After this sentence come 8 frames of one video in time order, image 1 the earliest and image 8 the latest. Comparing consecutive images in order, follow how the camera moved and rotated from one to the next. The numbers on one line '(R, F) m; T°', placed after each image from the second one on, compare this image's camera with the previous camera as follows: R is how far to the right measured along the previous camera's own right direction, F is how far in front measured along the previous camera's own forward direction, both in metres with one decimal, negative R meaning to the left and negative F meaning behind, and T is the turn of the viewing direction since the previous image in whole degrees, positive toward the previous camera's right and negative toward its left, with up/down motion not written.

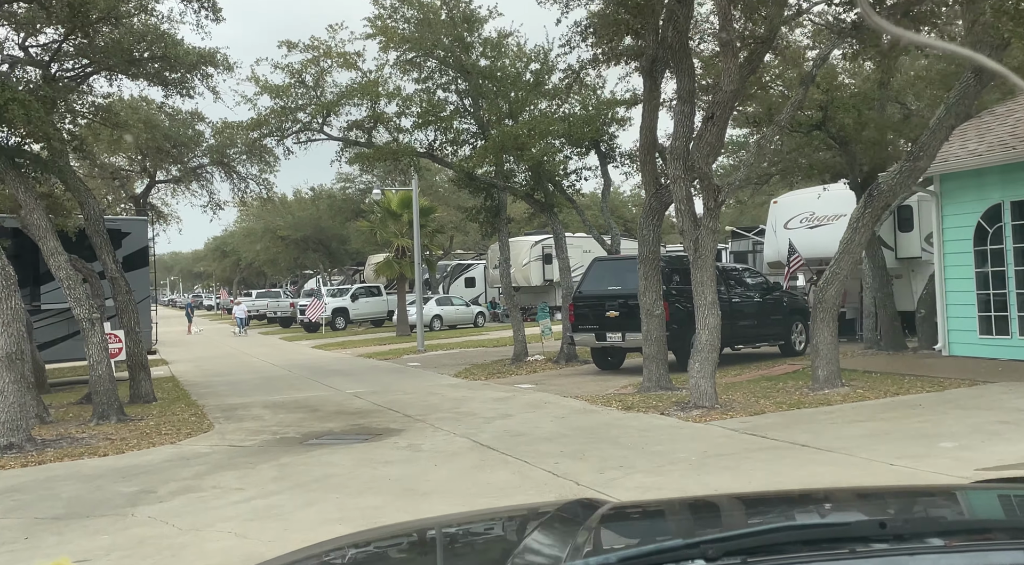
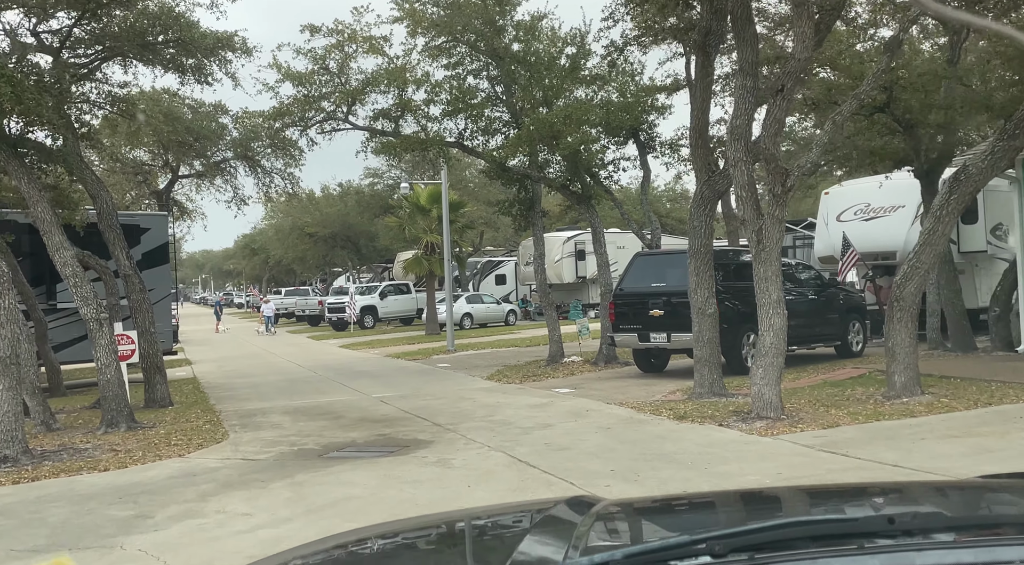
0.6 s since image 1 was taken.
(-0.1, +1.0) m; -2°
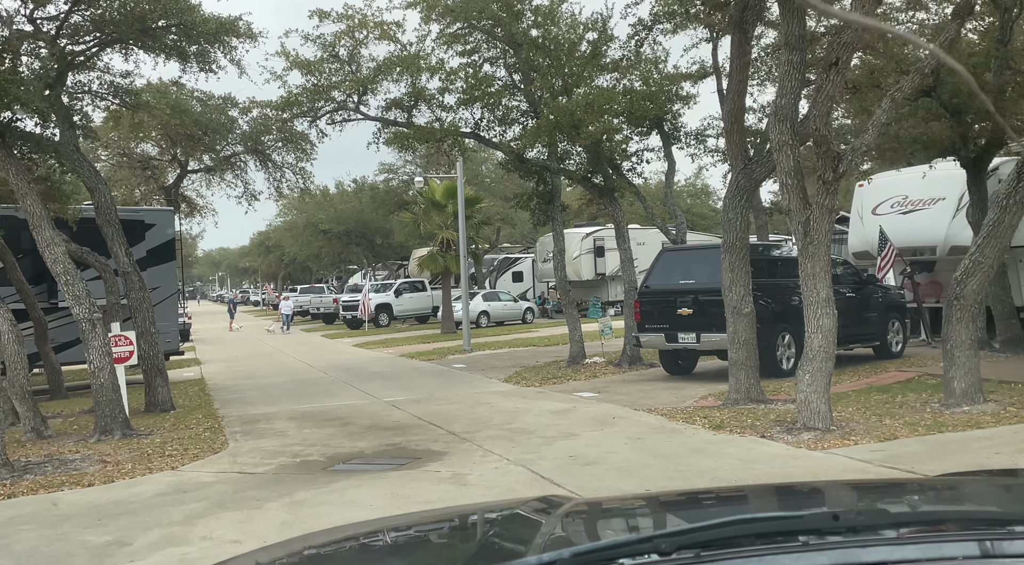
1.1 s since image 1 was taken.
(0.0, +0.8) m; -1°
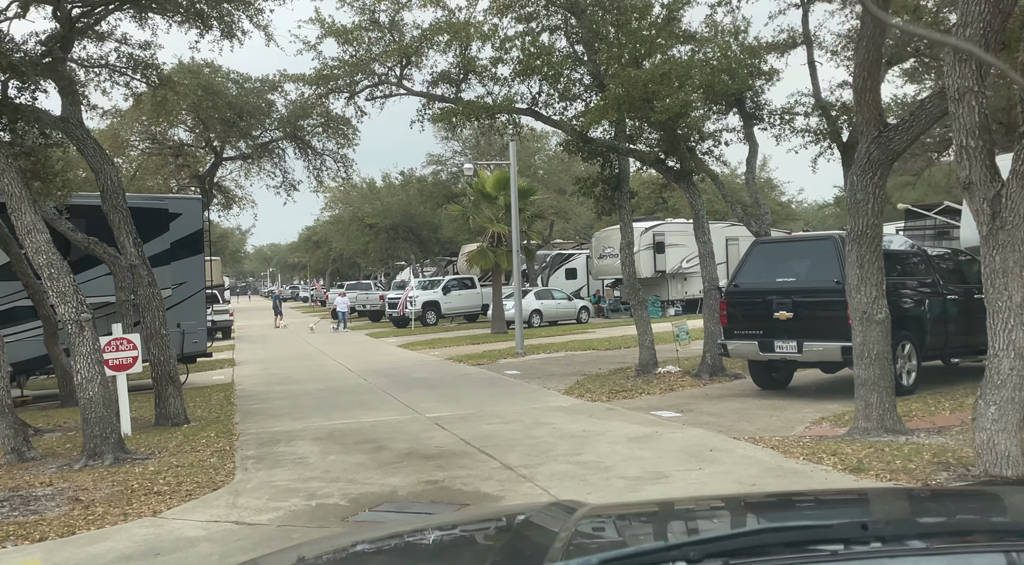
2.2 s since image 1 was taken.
(-0.2, +1.9) m; -3°
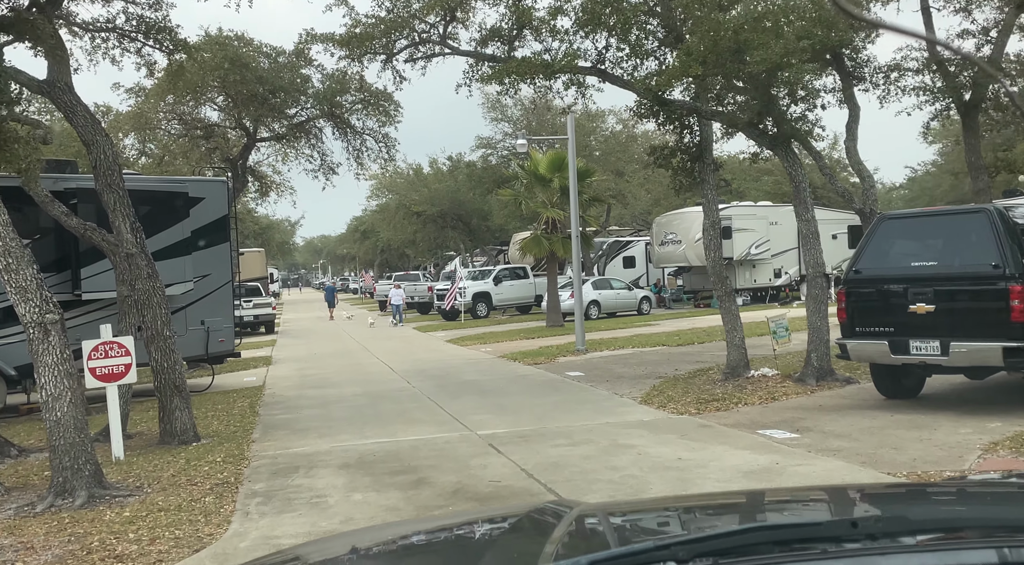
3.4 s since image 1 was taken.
(-0.2, +2.0) m; -3°
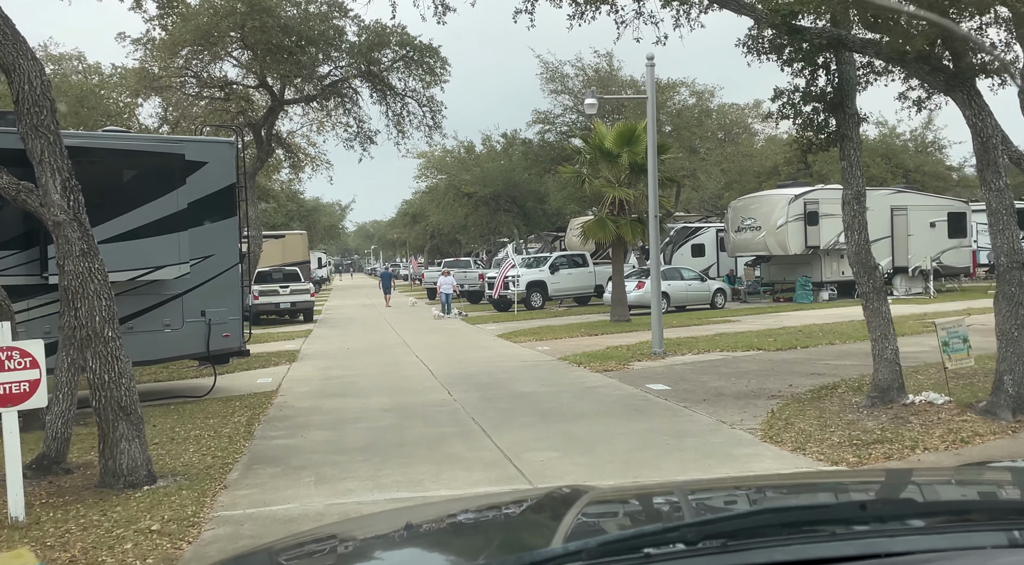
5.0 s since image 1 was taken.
(-0.2, +2.9) m; -3°
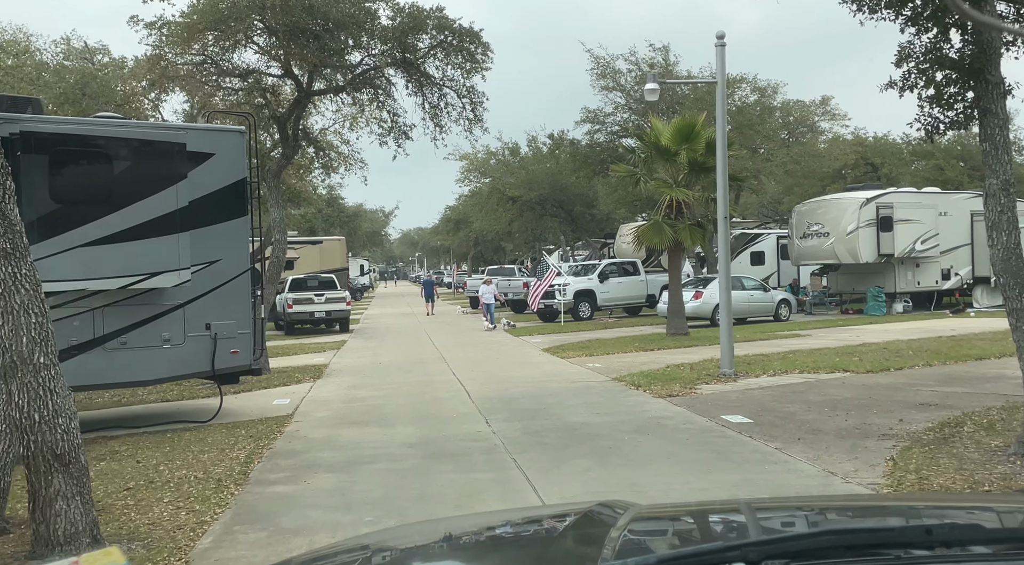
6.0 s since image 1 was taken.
(-0.1, +1.8) m; -3°
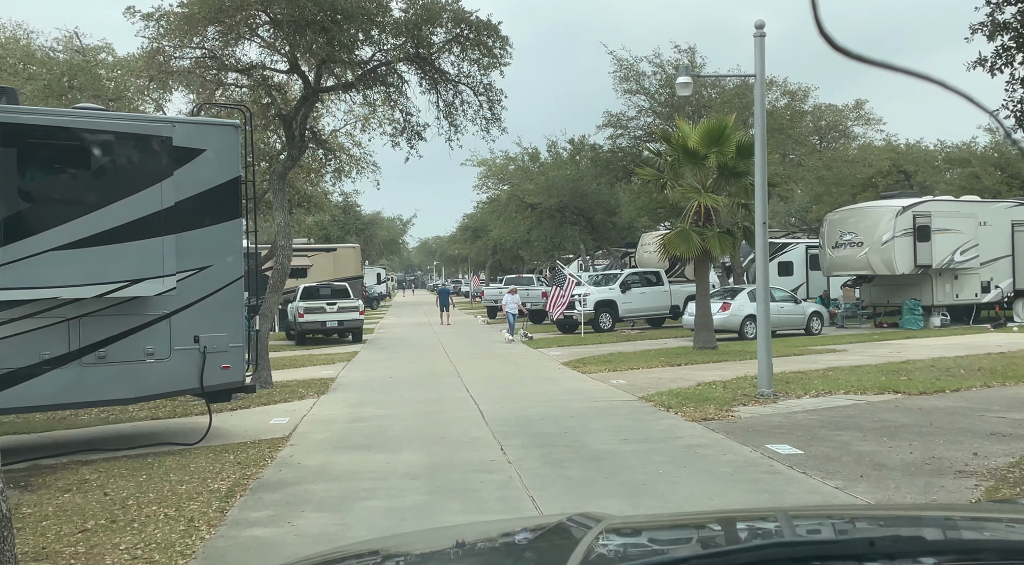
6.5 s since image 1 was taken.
(0.0, +1.0) m; -1°
